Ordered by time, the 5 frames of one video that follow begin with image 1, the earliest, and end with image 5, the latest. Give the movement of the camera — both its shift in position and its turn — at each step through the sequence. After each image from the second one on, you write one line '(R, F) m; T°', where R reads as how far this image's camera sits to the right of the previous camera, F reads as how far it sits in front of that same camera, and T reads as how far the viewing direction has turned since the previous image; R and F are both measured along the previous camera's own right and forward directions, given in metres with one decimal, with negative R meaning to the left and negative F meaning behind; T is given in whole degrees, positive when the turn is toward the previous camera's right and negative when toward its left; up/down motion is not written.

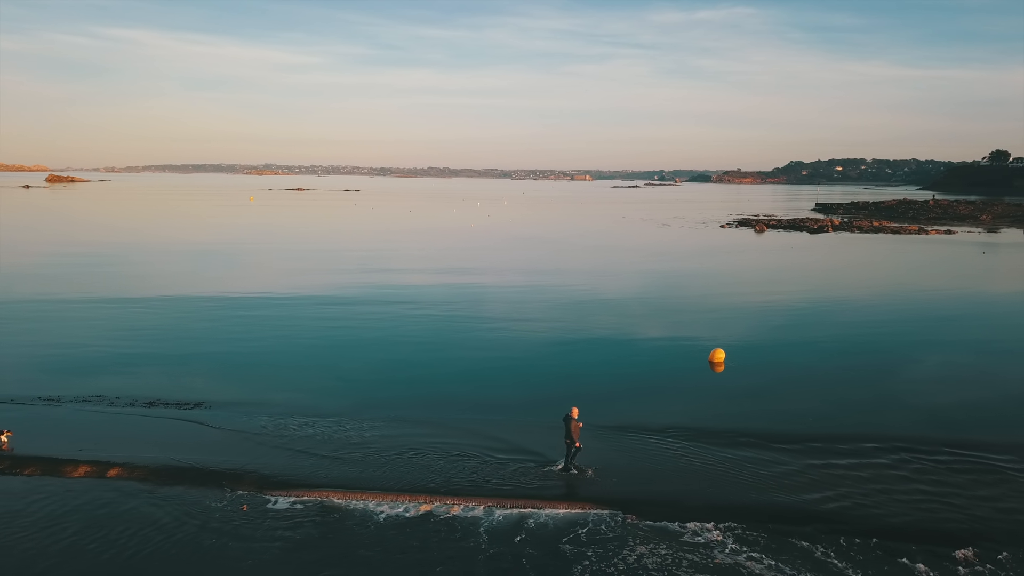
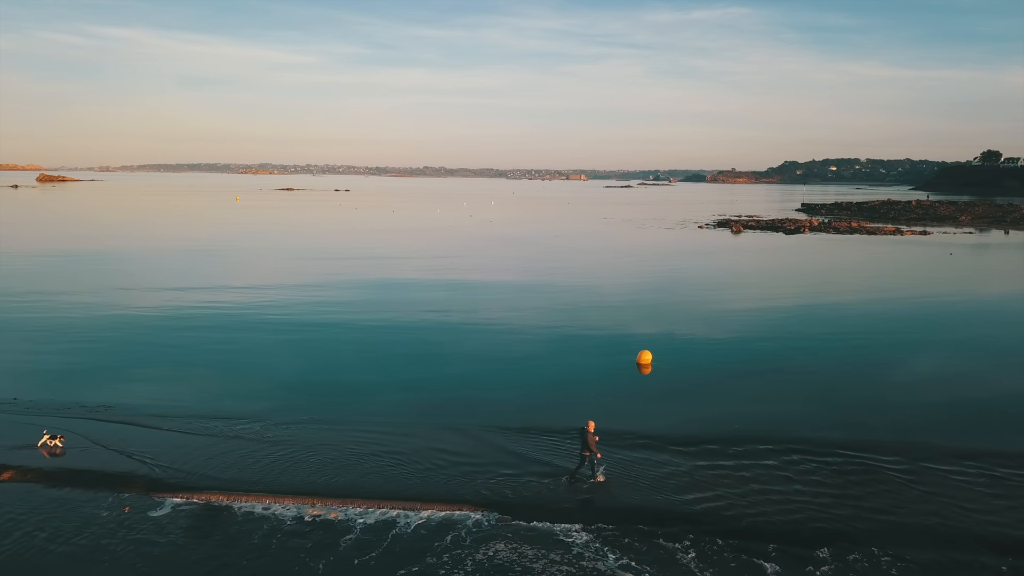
(+1.6, -0.2) m; 0°
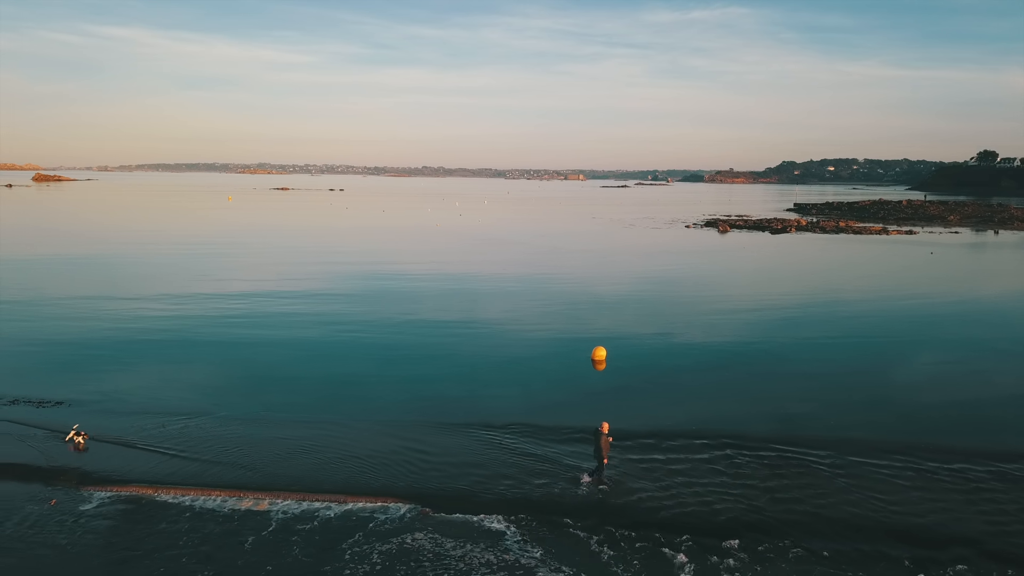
(+1.0, -0.1) m; 0°
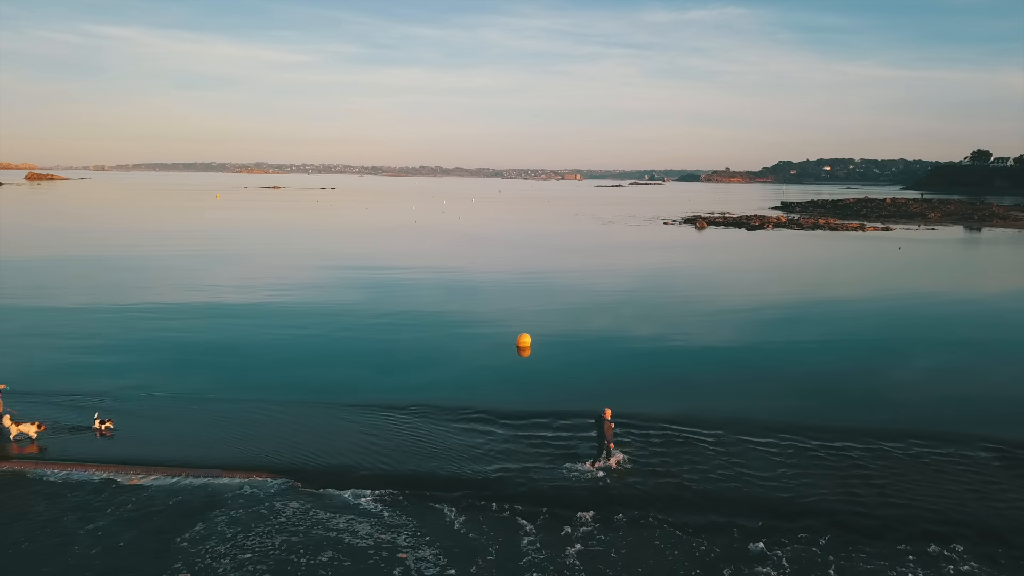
(+1.7, -0.2) m; 0°
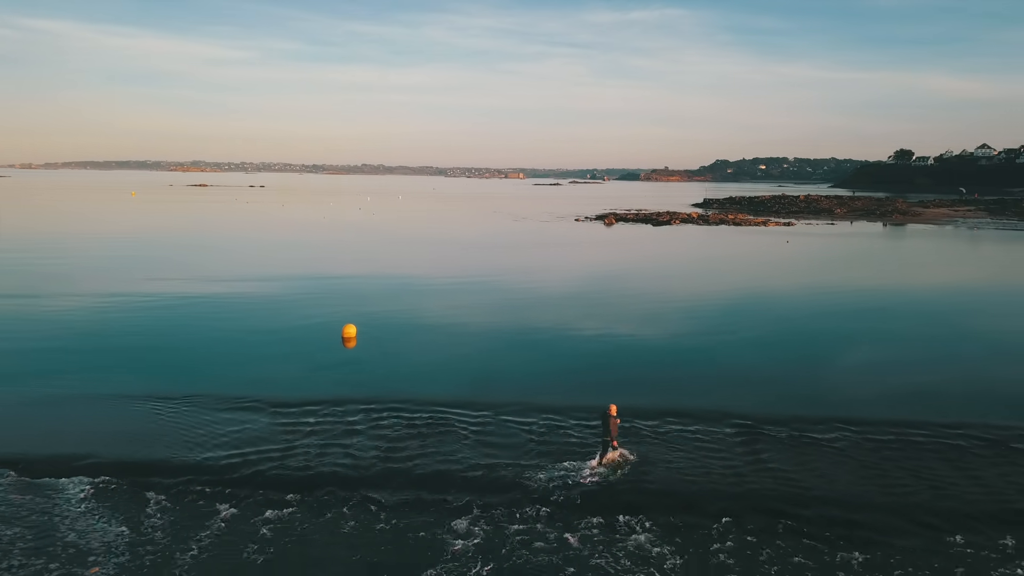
(+3.0, -0.2) m; +4°
